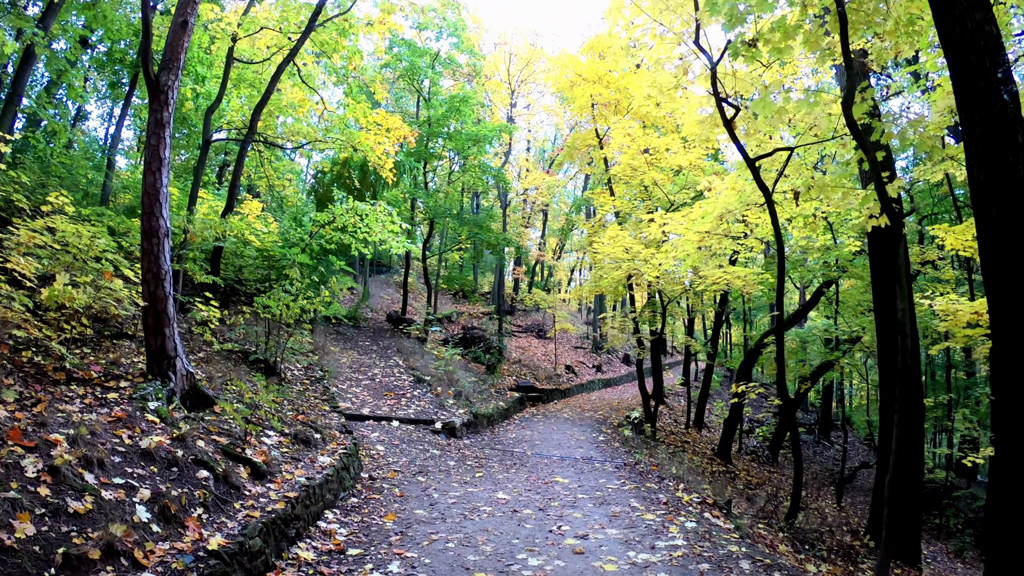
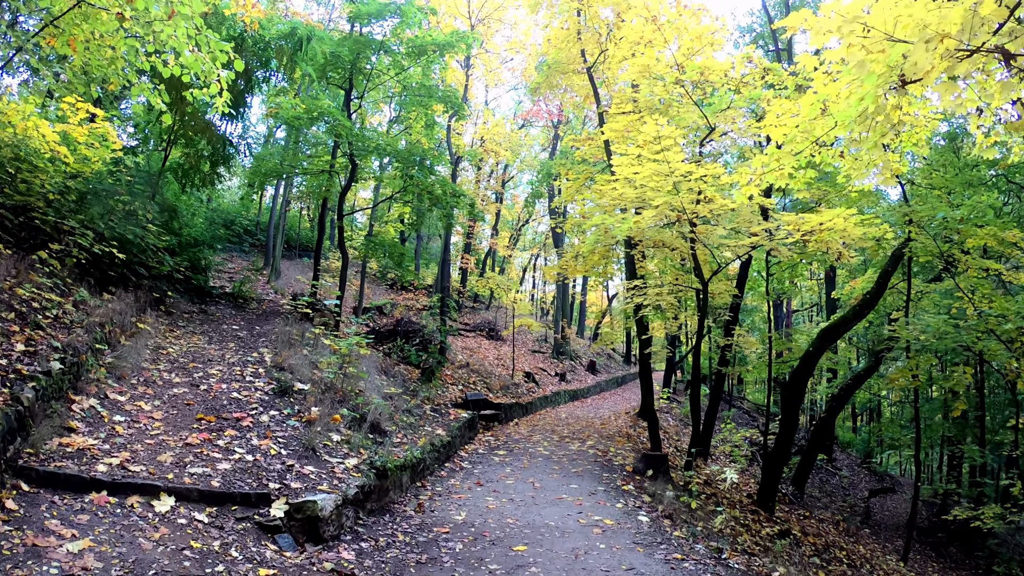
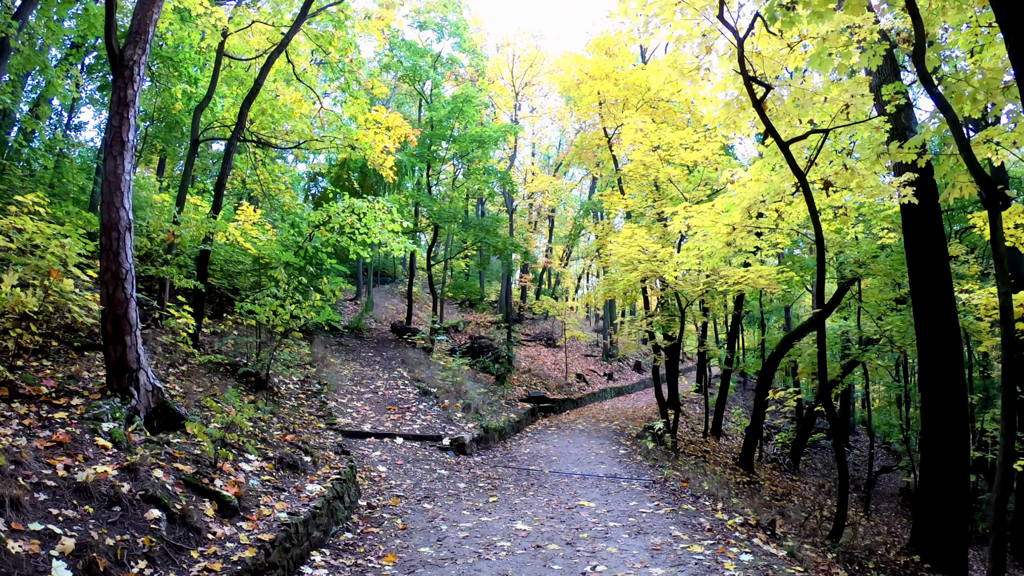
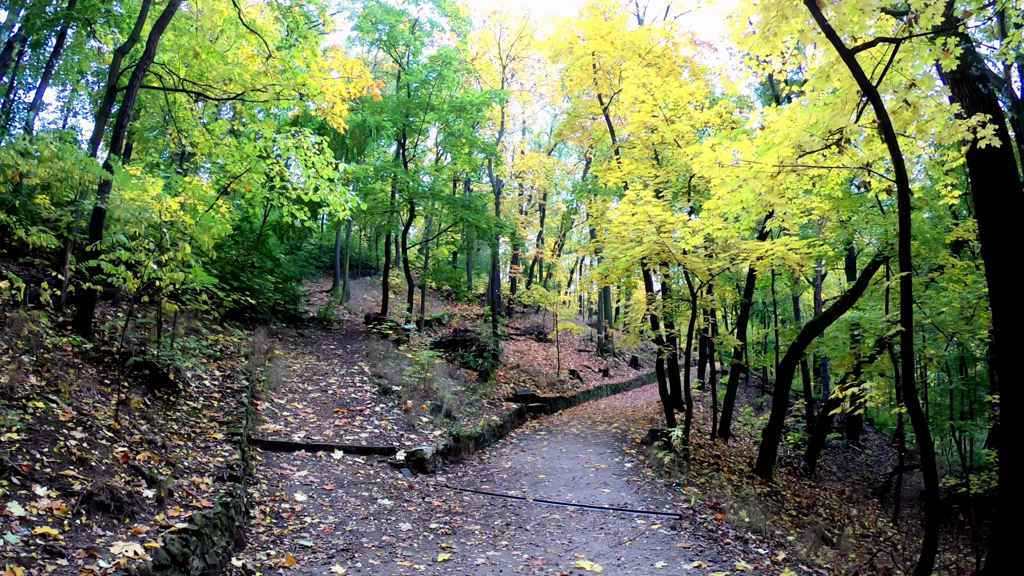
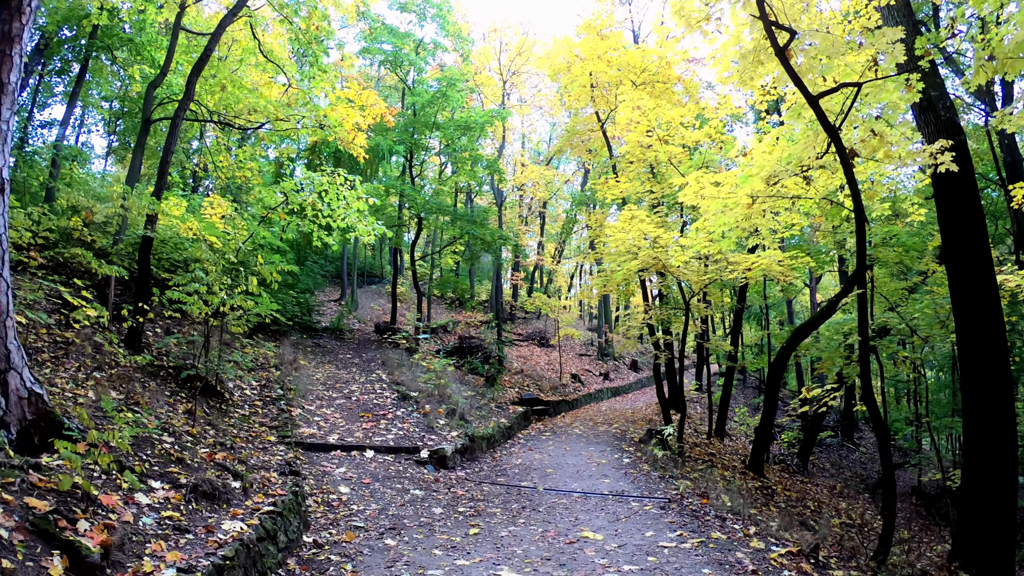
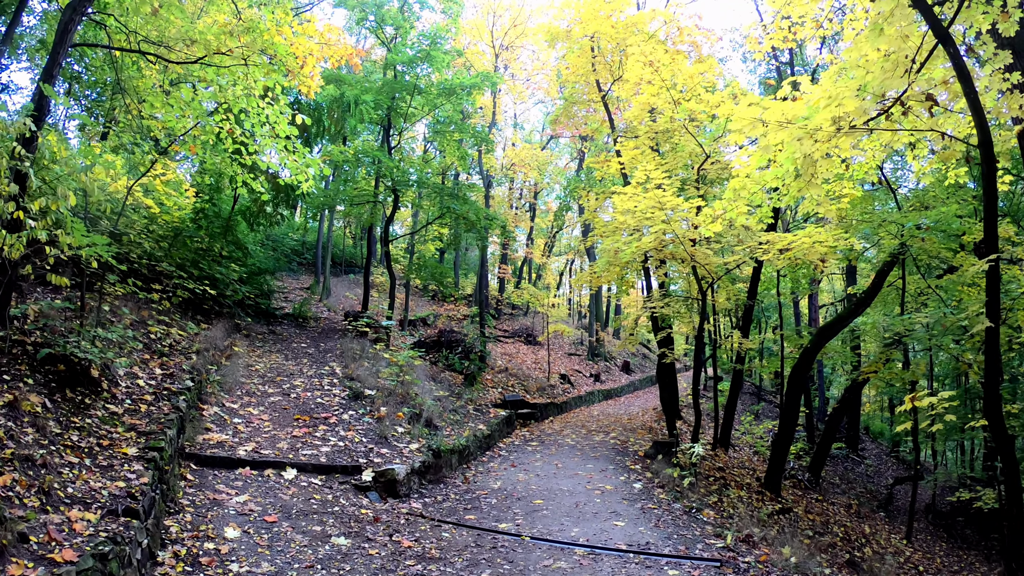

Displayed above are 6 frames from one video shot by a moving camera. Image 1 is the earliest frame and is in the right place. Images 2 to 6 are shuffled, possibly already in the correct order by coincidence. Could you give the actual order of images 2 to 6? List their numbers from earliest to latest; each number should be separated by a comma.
3, 5, 4, 6, 2
